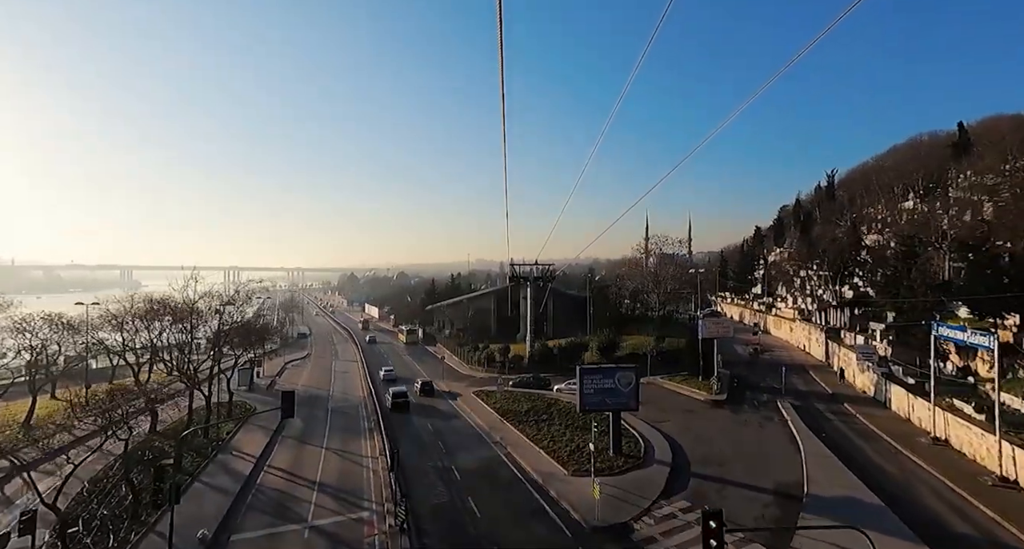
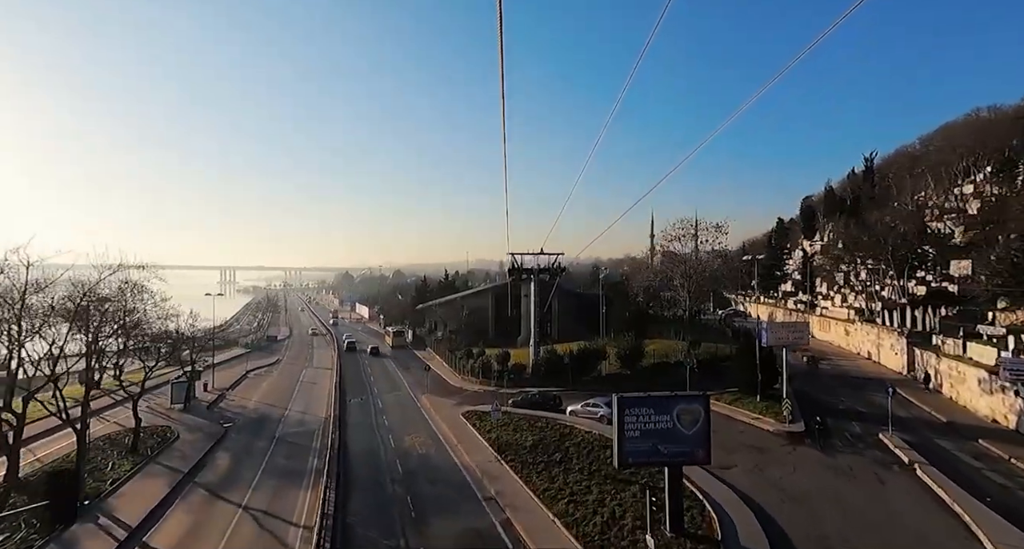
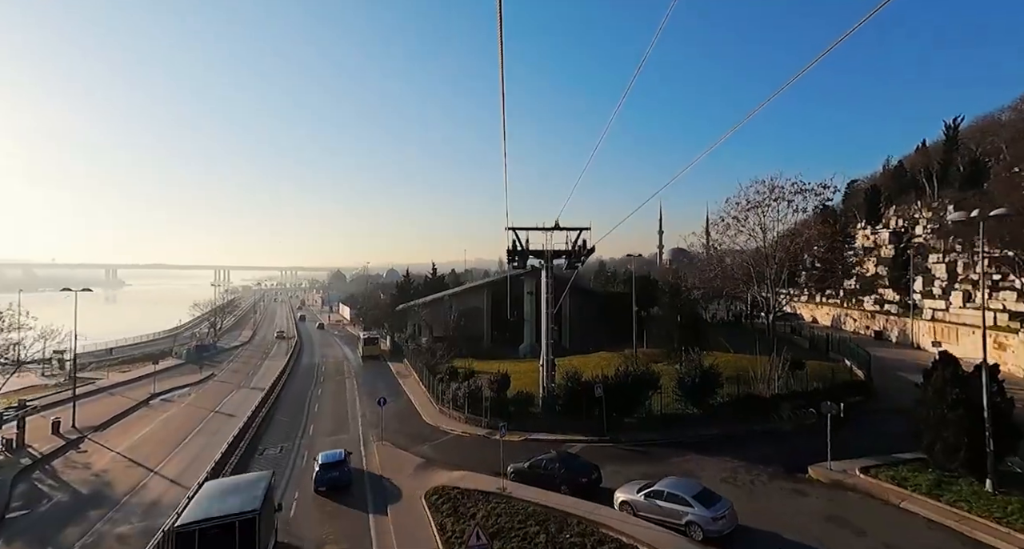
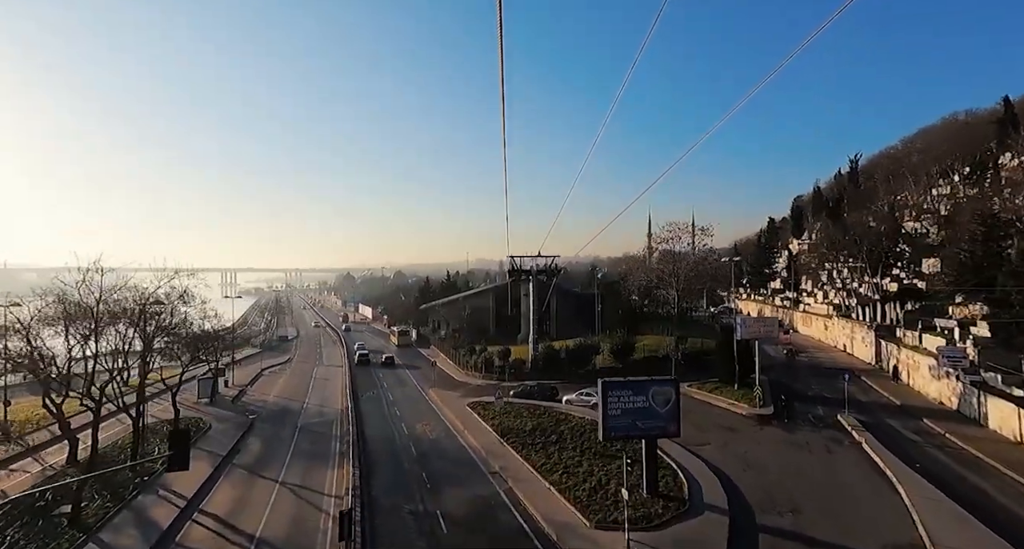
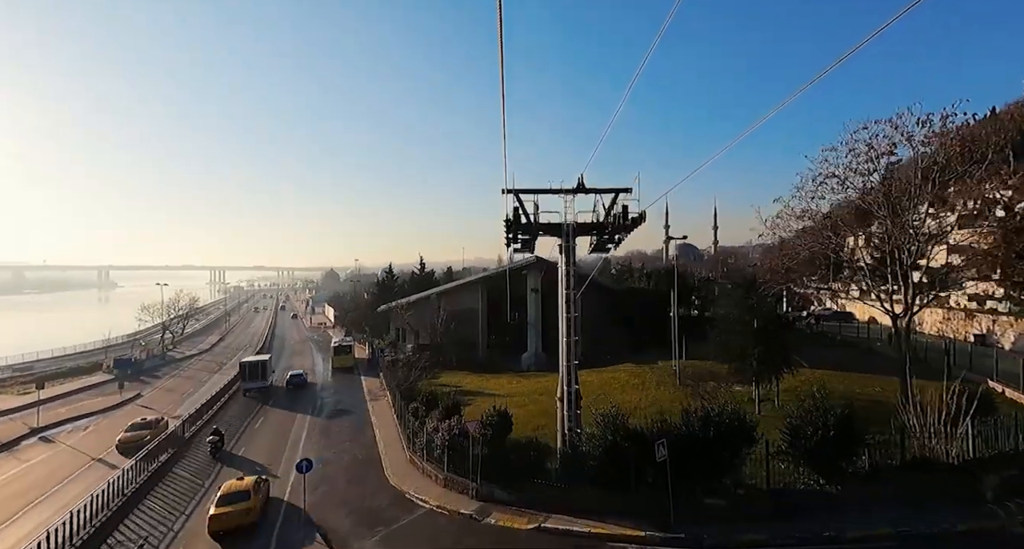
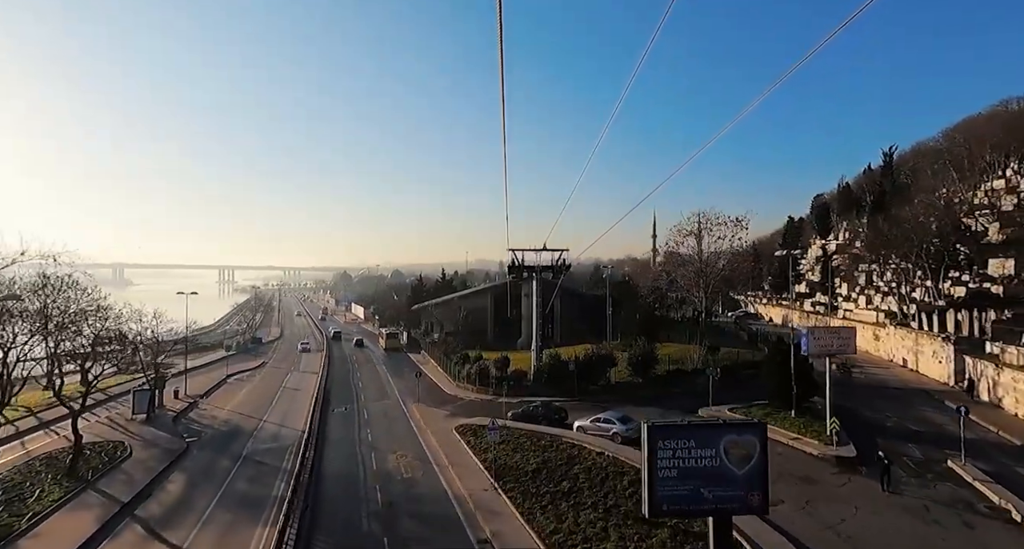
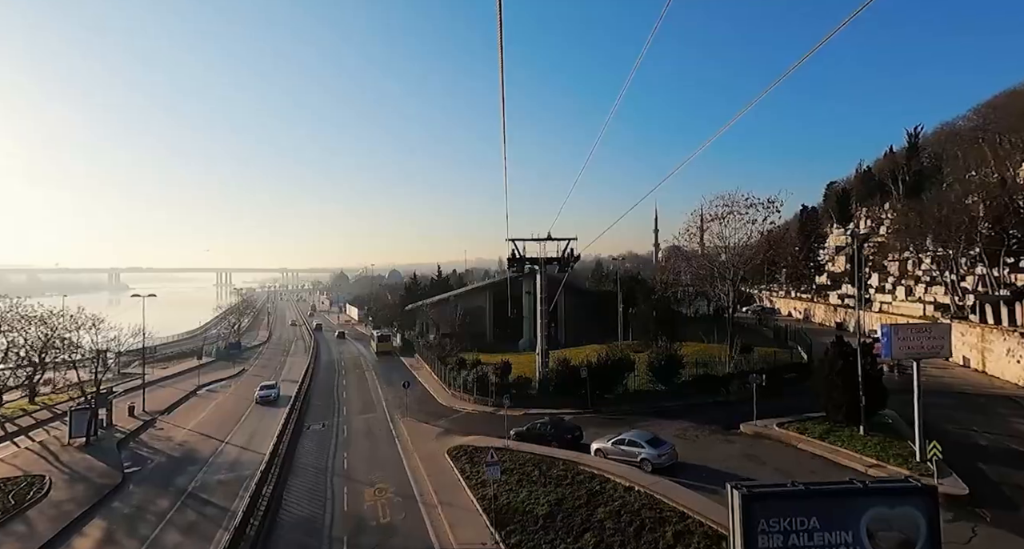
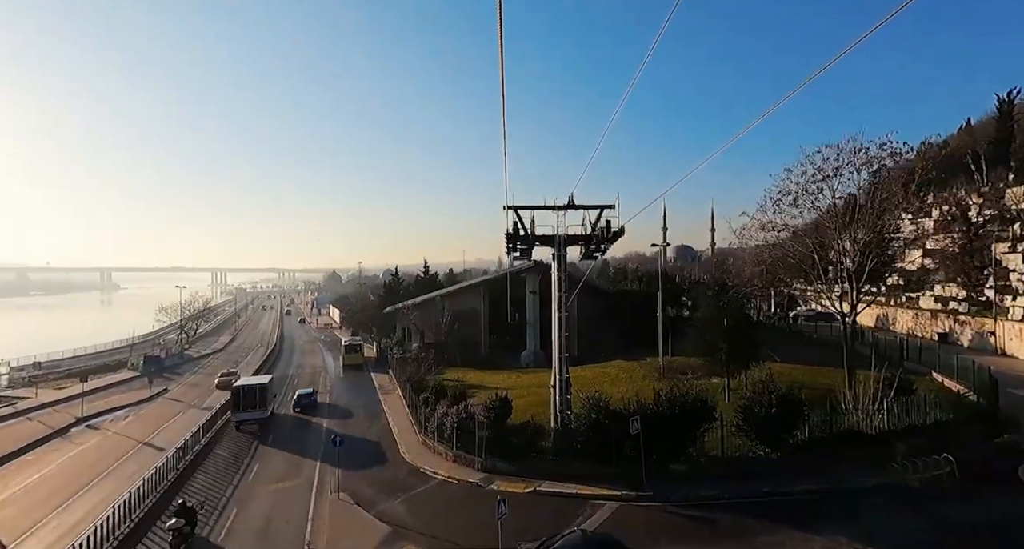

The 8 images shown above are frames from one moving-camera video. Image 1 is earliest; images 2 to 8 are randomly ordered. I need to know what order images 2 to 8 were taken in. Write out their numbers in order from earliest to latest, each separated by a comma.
4, 2, 6, 7, 3, 8, 5
